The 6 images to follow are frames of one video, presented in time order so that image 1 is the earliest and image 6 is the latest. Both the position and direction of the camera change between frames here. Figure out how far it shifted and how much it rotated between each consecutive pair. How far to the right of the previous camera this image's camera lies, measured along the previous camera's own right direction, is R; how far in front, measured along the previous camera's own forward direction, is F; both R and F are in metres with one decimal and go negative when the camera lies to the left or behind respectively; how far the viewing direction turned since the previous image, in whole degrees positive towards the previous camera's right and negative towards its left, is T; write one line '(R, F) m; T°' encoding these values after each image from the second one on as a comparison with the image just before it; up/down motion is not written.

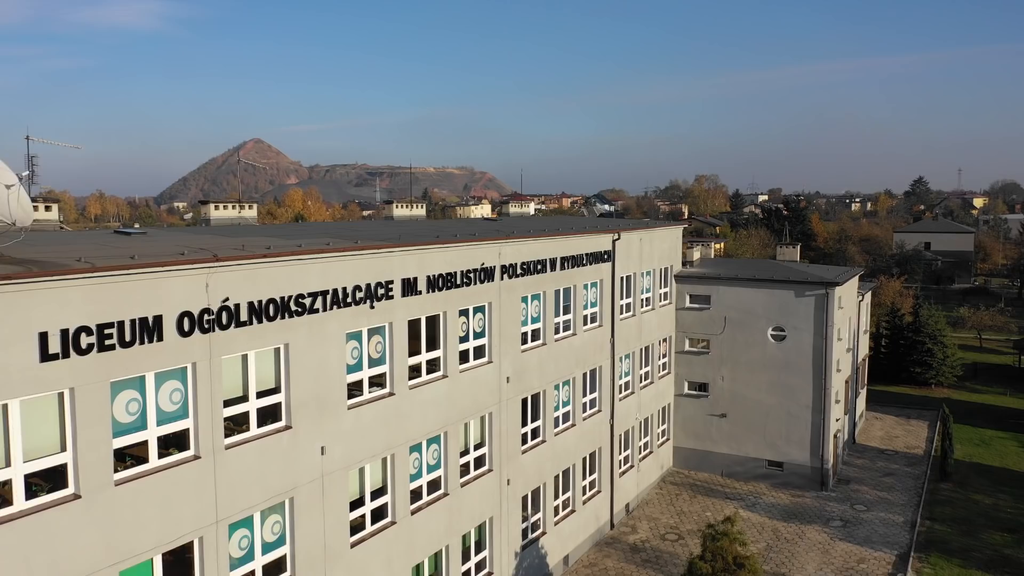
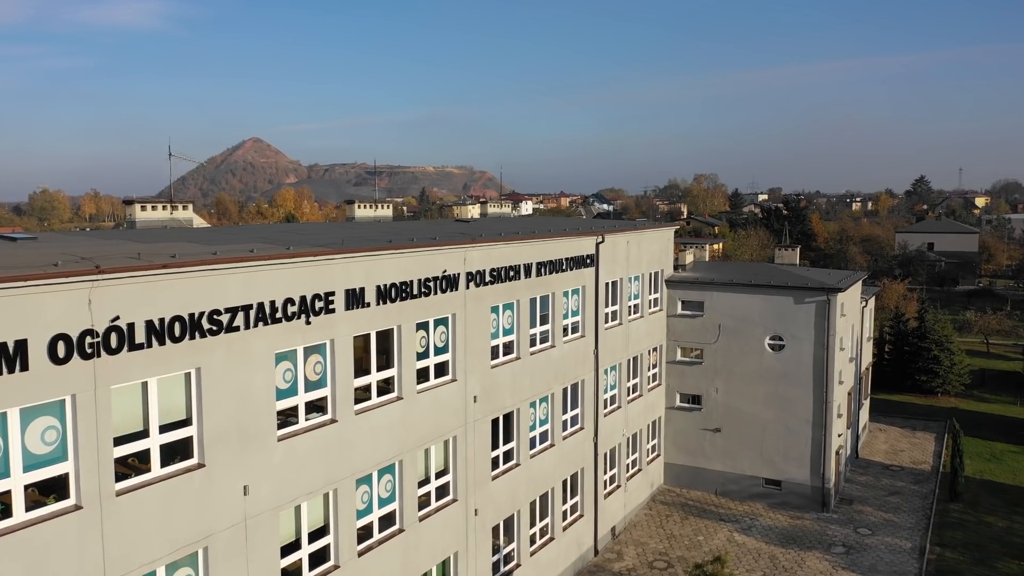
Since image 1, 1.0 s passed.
(+0.8, +2.0) m; 0°
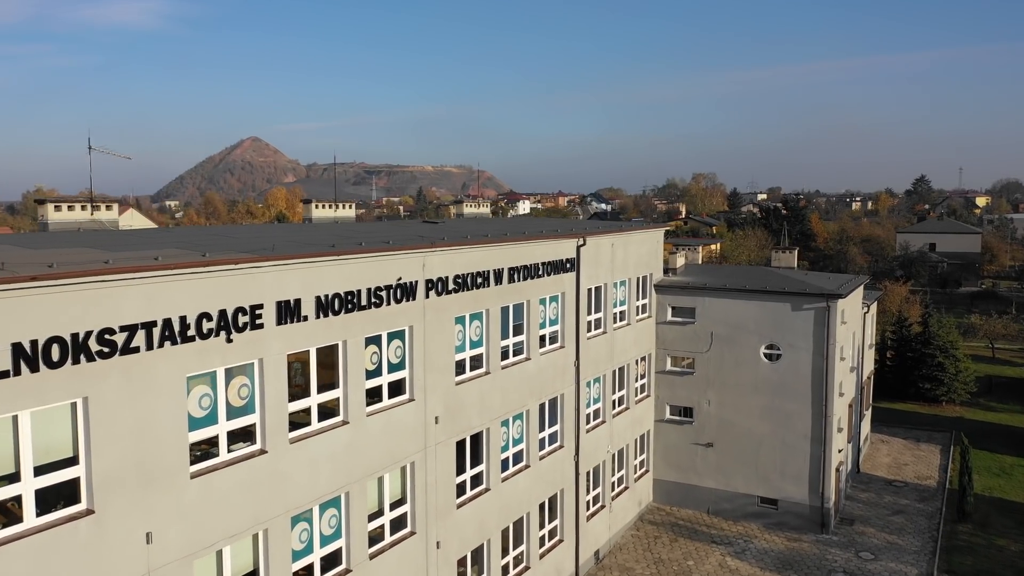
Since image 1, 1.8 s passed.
(+0.7, +1.8) m; 0°
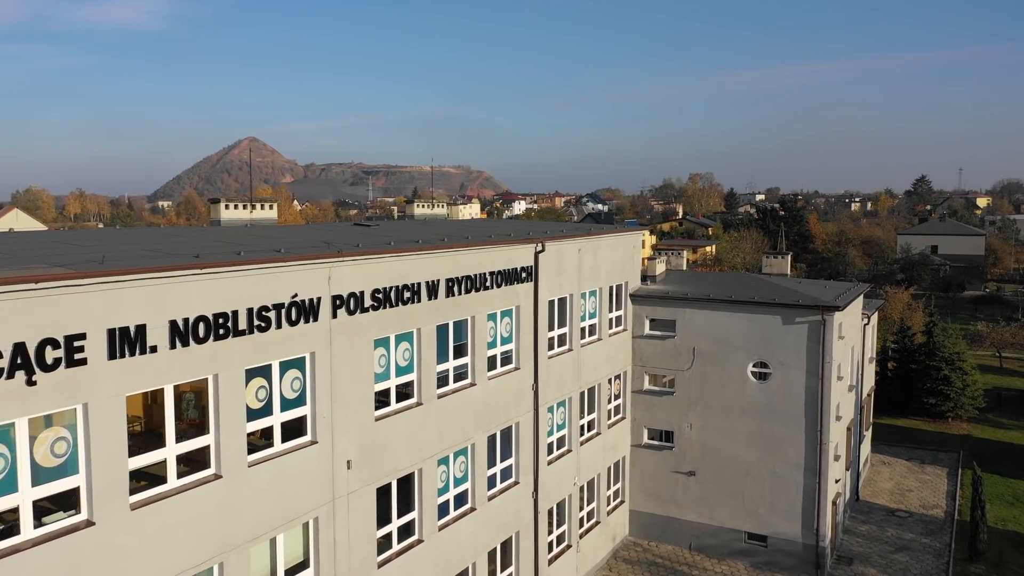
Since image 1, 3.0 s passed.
(+1.3, +2.8) m; 0°
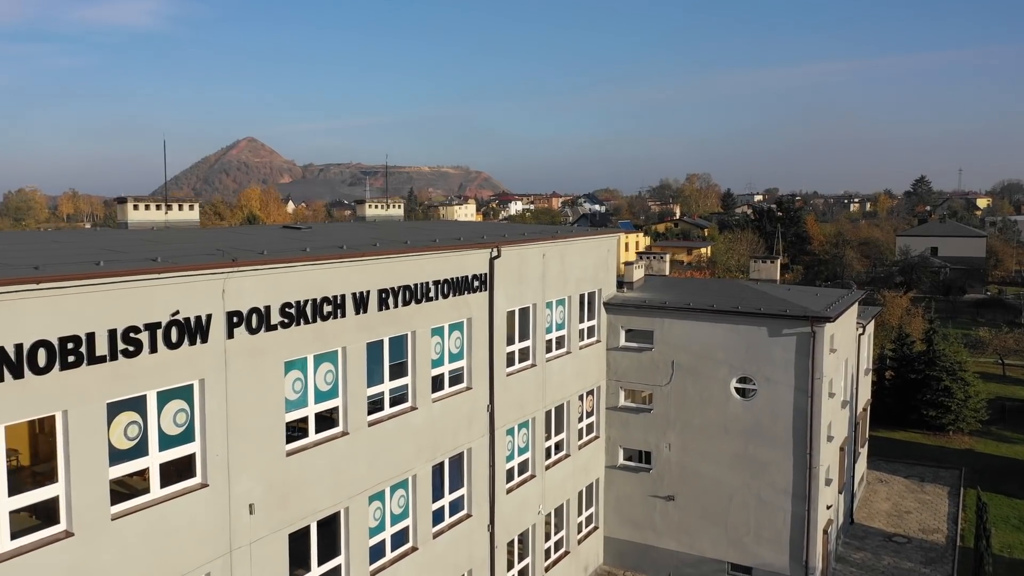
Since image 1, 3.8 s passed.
(+1.0, +2.0) m; 0°
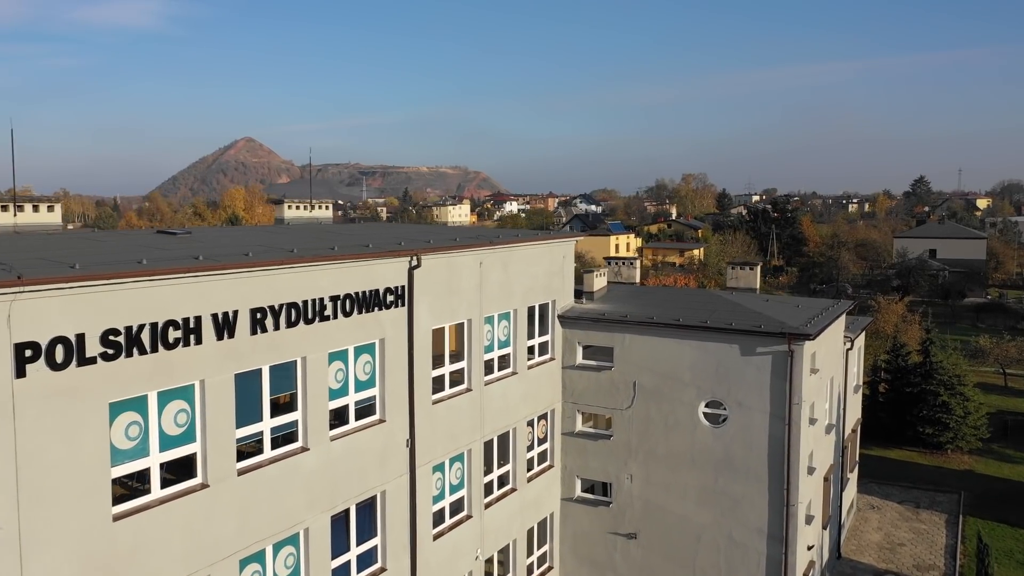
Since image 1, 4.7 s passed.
(+1.5, +2.5) m; 0°
